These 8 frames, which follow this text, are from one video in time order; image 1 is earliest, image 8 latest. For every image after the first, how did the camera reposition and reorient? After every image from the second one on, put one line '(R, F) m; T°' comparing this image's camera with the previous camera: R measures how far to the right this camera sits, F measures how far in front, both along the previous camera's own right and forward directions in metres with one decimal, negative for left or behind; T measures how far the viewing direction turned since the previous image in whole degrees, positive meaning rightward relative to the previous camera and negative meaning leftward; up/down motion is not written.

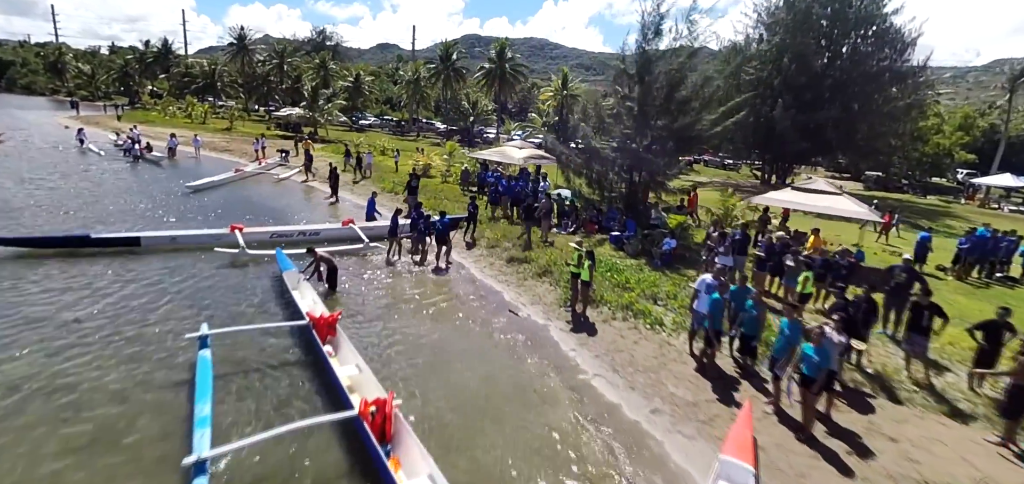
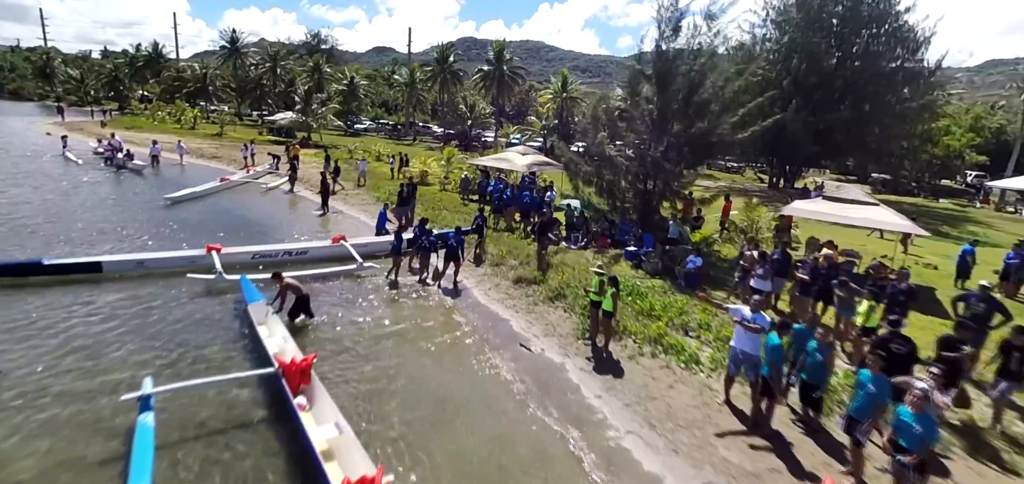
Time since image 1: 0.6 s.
(-0.3, +1.3) m; 0°
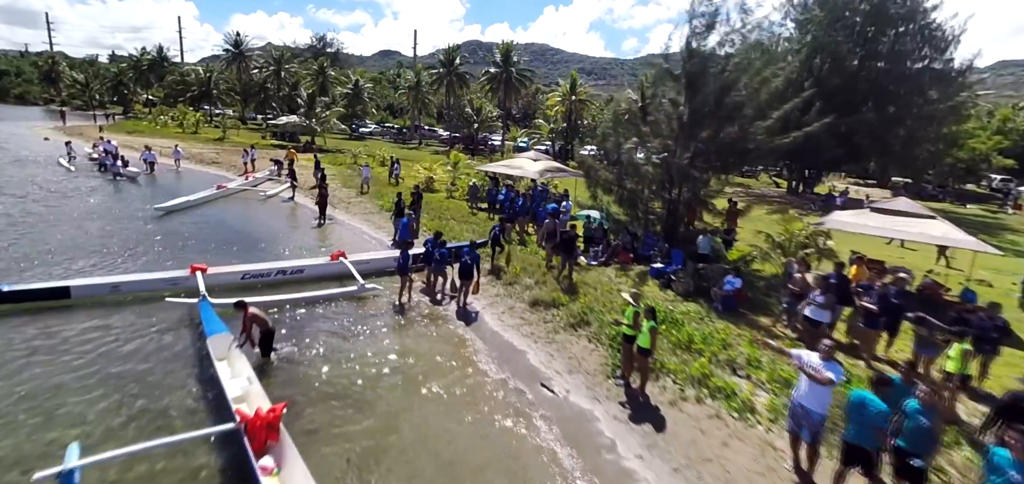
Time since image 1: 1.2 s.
(-0.3, +1.2) m; -1°
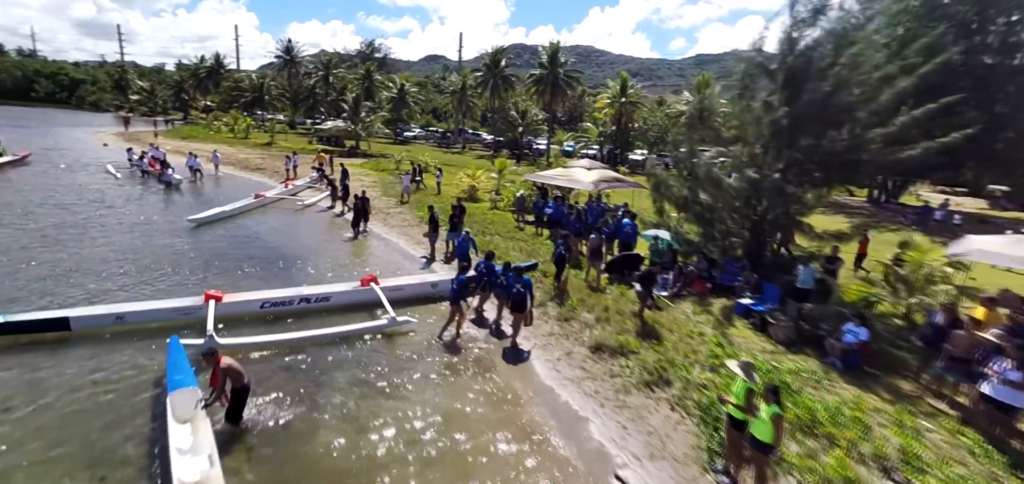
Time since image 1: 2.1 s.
(-0.4, +1.8) m; -5°
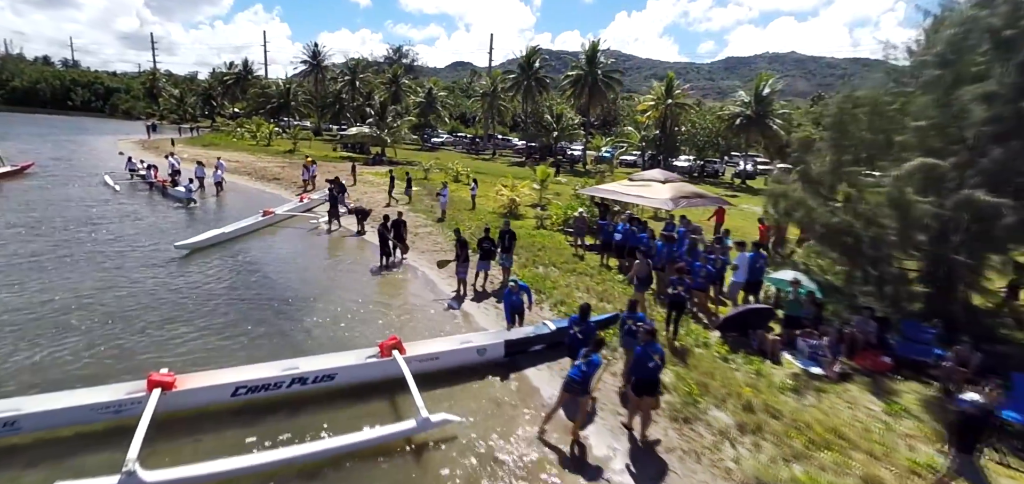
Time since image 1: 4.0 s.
(-1.1, +3.4) m; -3°
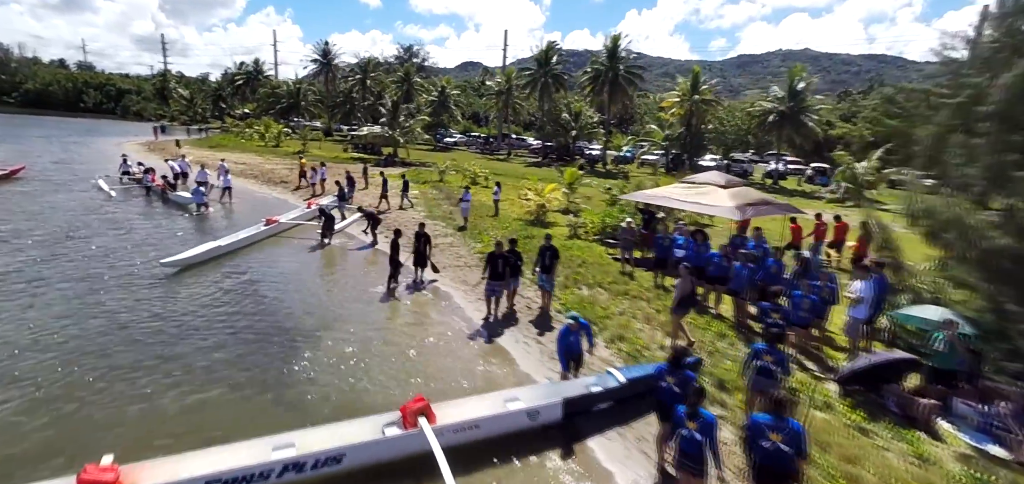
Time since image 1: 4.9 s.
(-0.8, +2.0) m; -1°
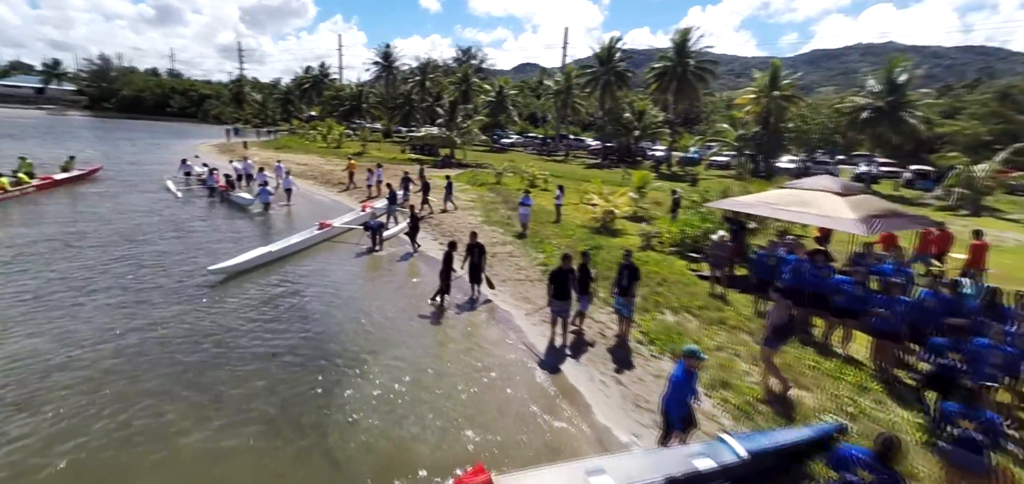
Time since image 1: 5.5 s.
(-0.4, +1.4) m; -7°
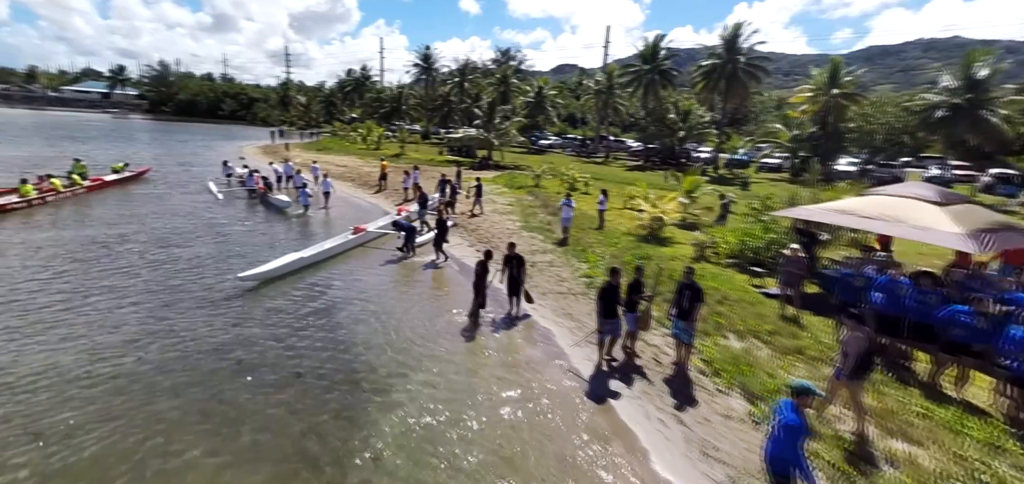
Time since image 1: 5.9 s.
(-0.2, +0.8) m; -5°
